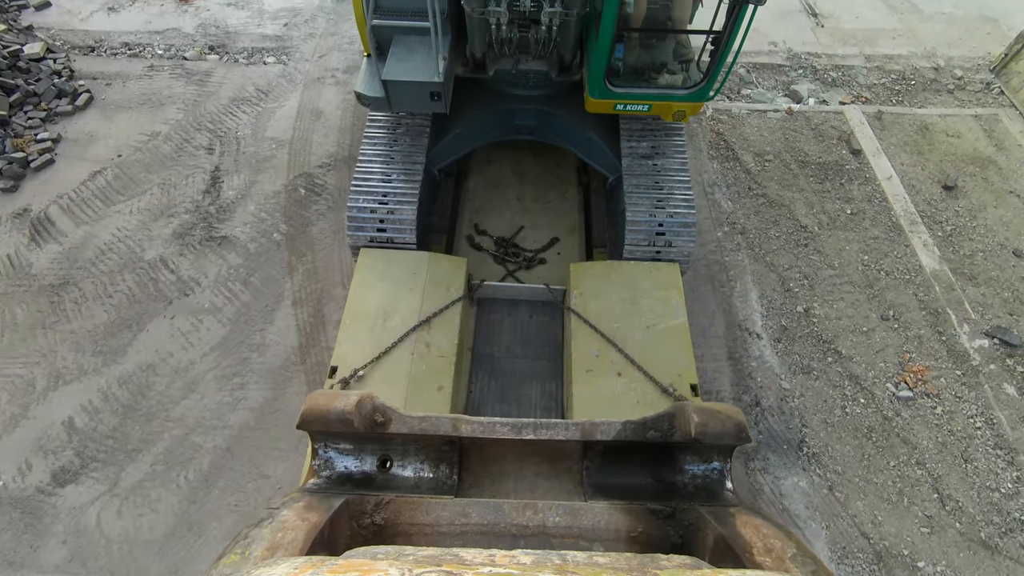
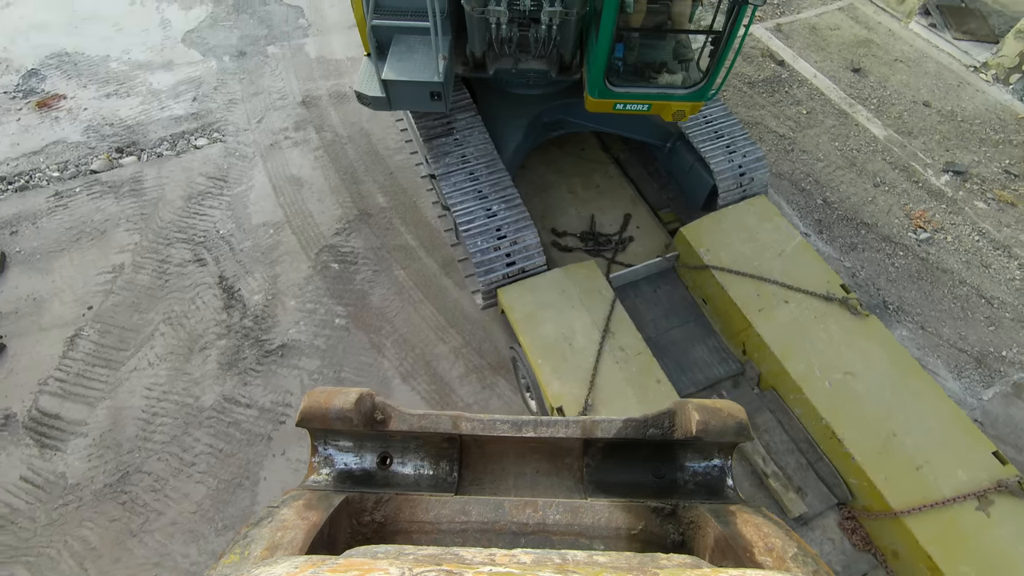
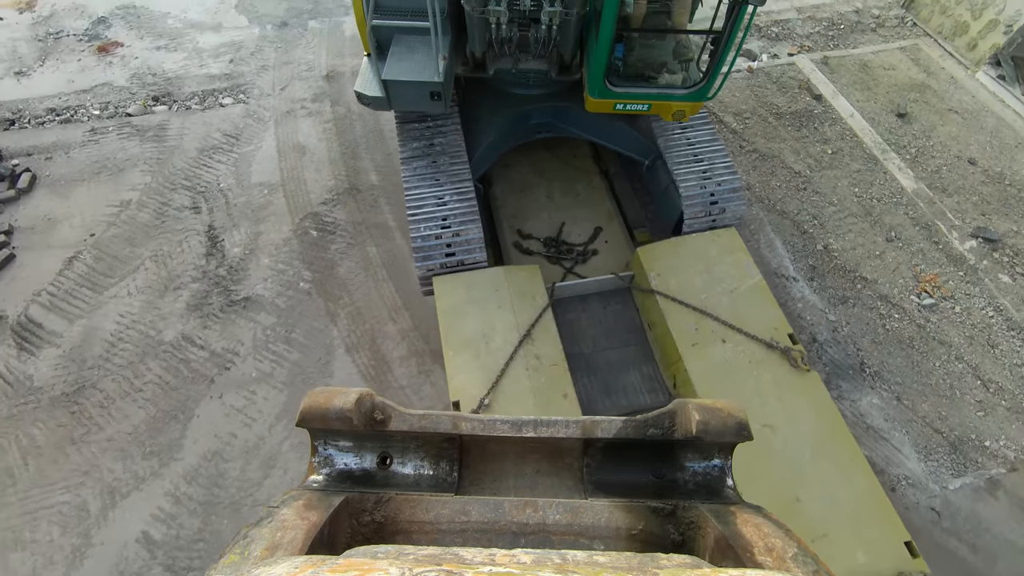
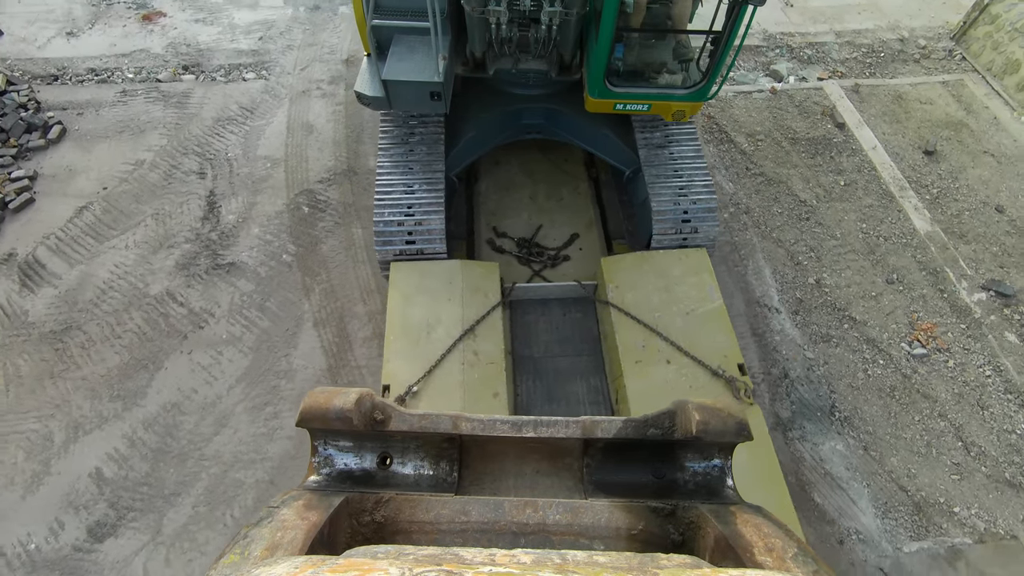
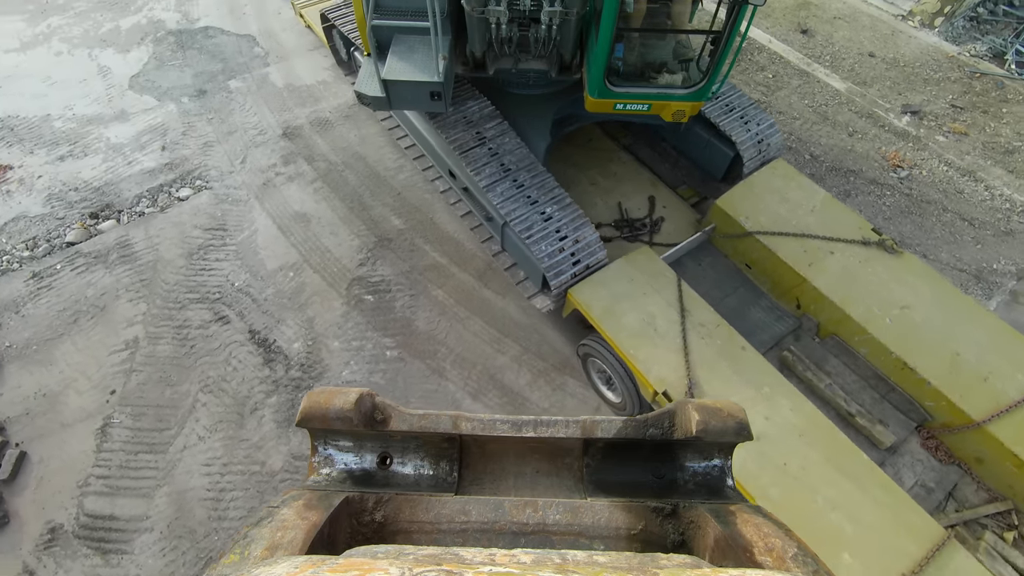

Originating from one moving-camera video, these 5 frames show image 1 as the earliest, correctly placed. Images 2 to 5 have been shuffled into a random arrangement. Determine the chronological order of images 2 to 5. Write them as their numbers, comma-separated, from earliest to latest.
4, 3, 2, 5
